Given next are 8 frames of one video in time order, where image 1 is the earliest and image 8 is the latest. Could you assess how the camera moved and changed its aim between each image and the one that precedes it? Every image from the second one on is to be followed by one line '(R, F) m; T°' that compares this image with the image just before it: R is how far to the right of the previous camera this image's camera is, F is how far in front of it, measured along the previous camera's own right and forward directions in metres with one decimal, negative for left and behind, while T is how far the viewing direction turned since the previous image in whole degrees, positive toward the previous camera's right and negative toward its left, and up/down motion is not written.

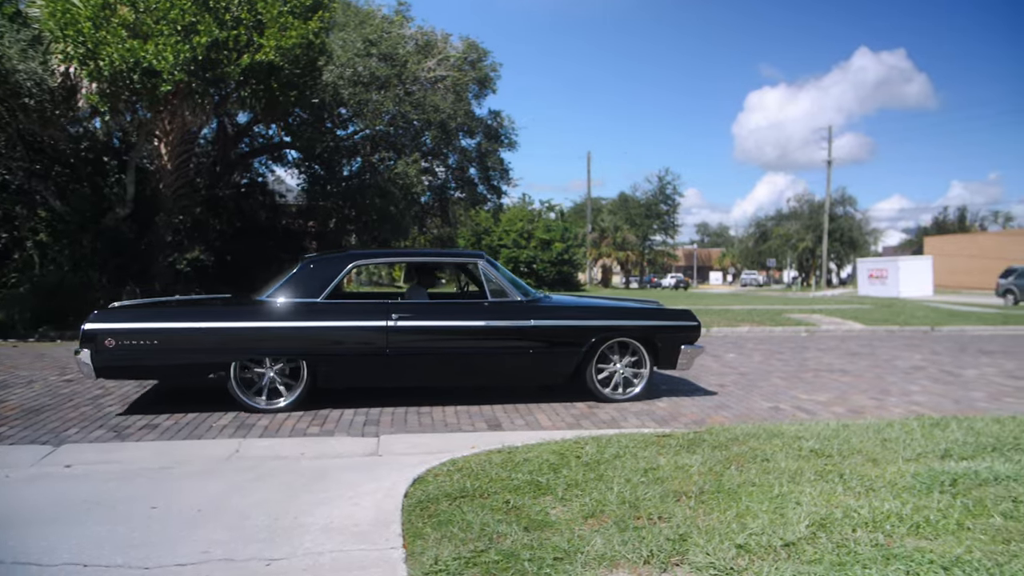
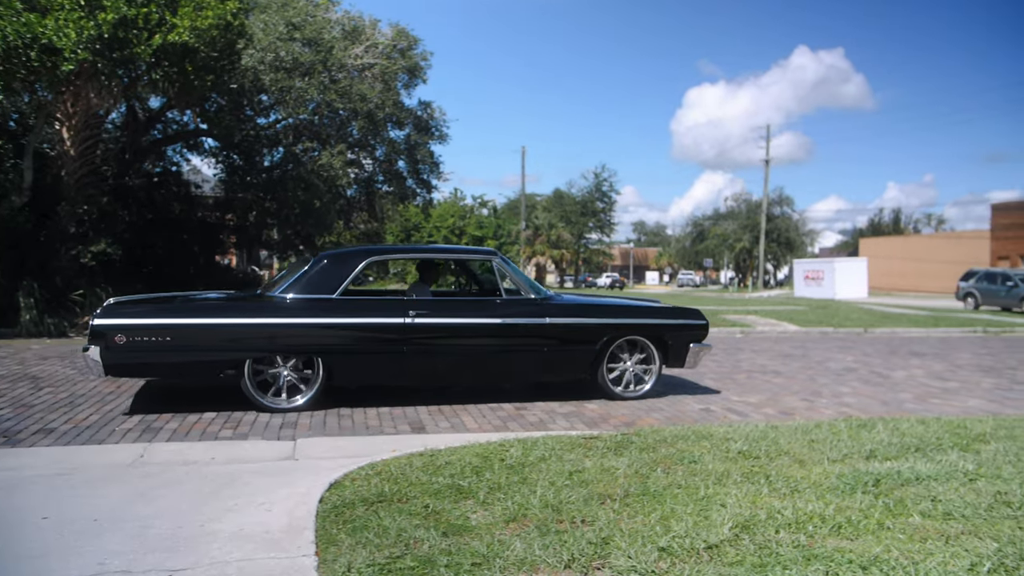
(+0.4, +0.2) m; +3°
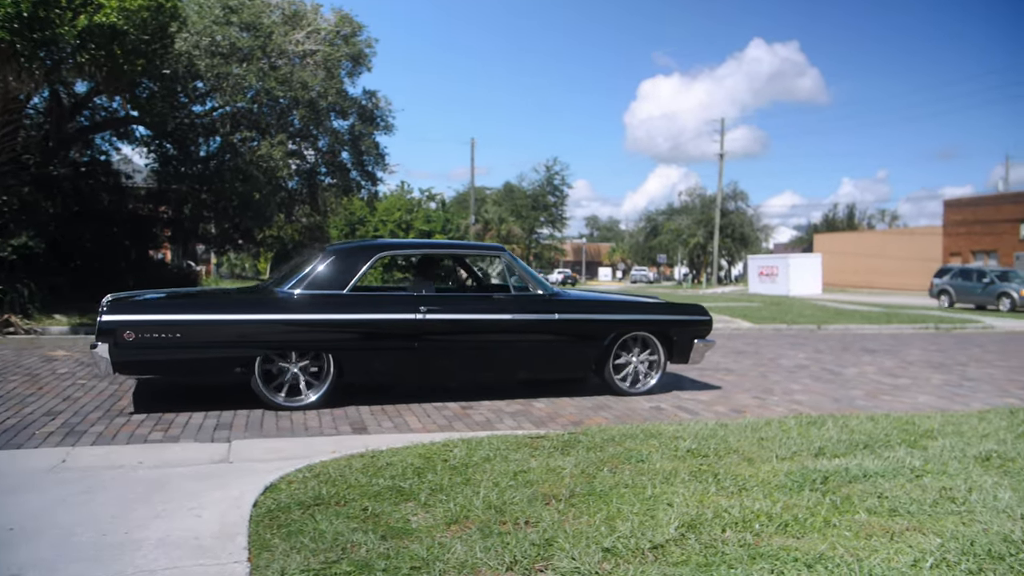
(+0.3, +0.1) m; +2°
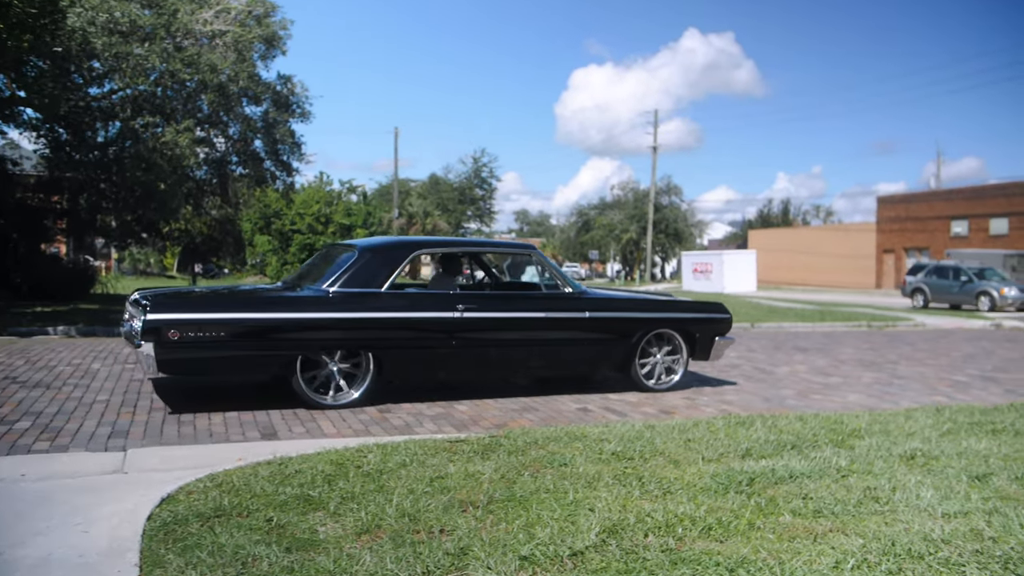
(+0.4, +0.2) m; +2°
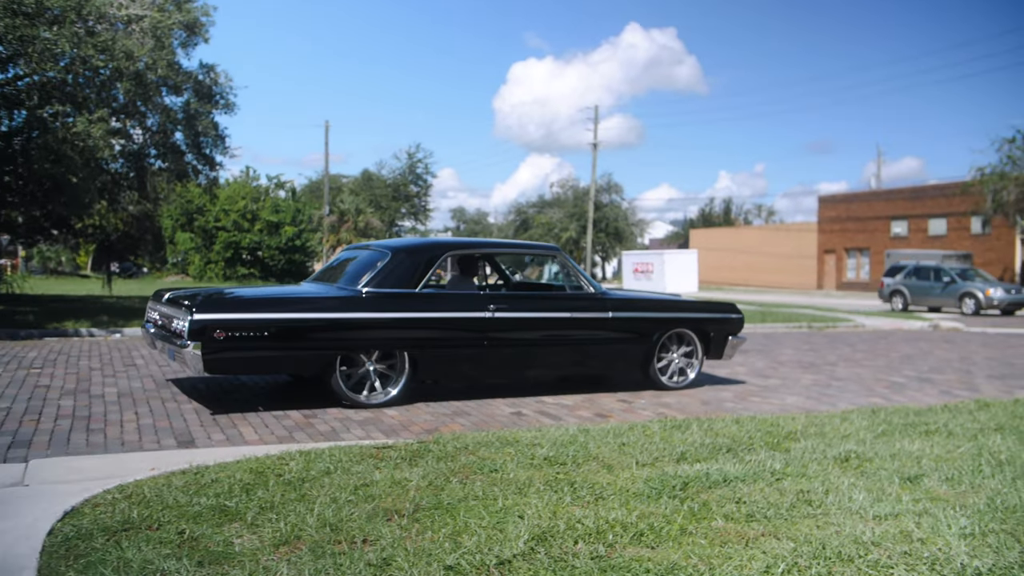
(+0.4, +0.2) m; +2°
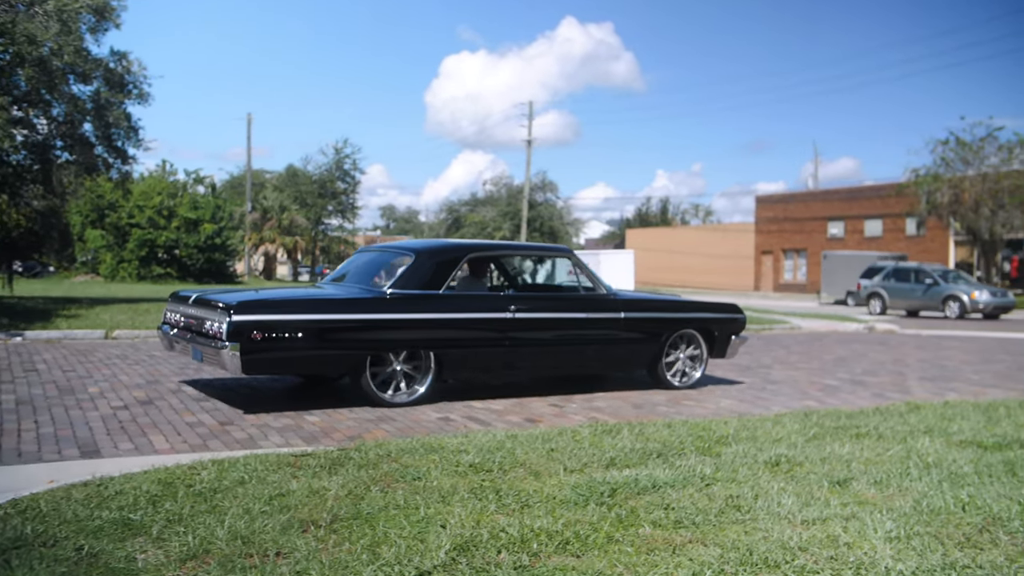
(+0.4, +0.1) m; +2°
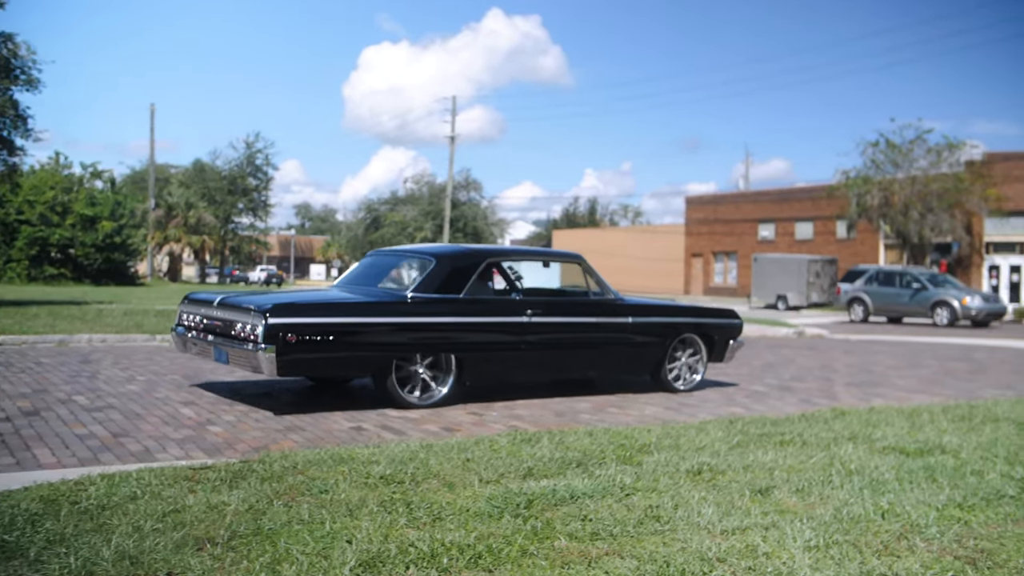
(+0.5, +0.2) m; +2°
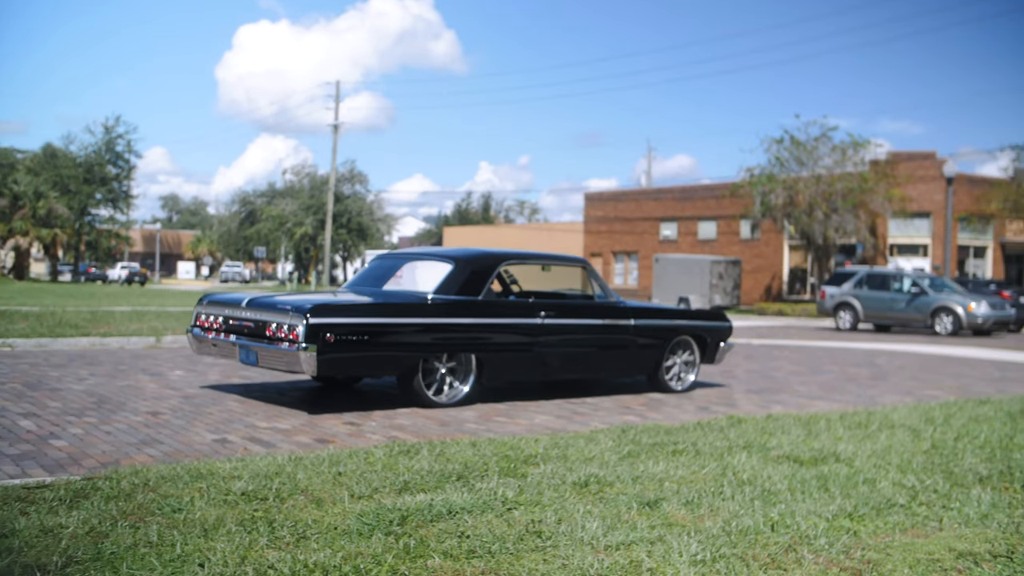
(+0.7, +0.3) m; +3°
